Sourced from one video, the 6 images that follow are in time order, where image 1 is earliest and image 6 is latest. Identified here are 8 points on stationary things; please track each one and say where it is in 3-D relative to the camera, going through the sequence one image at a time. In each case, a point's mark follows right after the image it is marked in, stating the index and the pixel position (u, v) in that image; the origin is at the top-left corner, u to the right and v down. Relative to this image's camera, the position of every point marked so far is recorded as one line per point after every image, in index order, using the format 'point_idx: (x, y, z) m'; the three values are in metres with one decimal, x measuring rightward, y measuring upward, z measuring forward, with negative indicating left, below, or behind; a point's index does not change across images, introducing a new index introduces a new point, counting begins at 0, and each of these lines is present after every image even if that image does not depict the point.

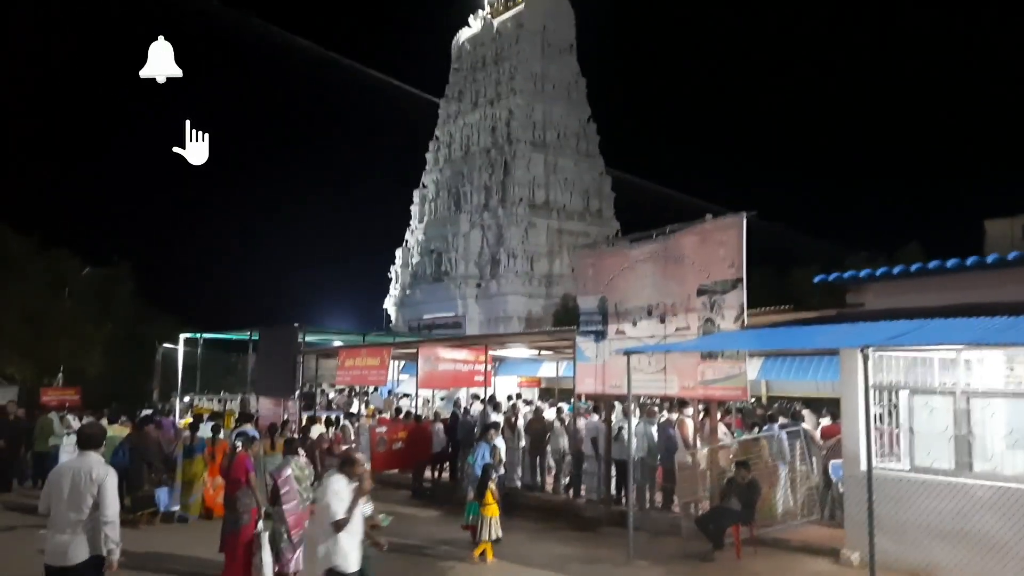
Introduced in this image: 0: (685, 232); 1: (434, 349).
0: (+2.3, +0.8, +11.6) m
1: (-1.7, -1.3, +18.3) m
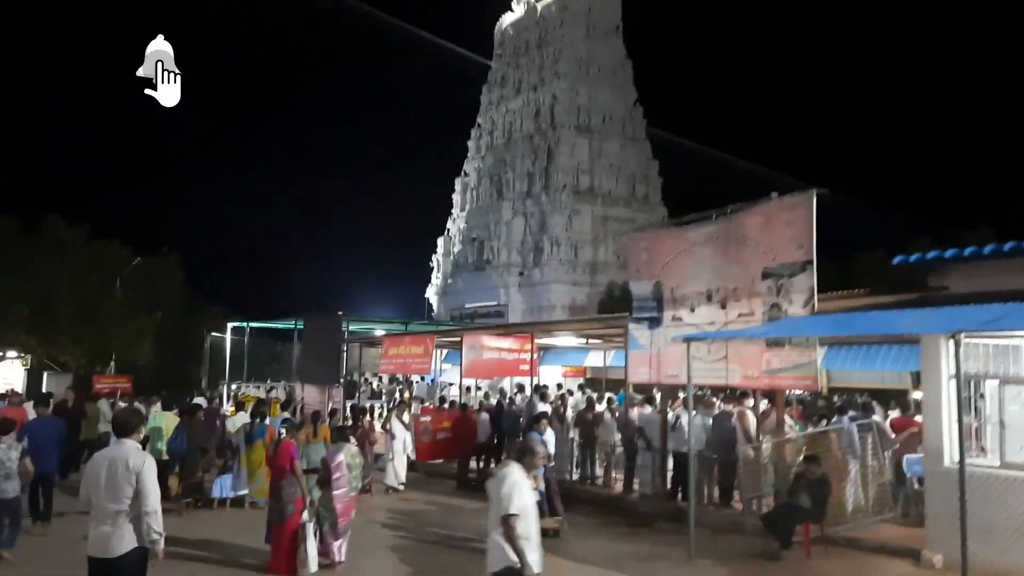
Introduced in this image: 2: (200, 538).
0: (+3.0, +1.0, +10.9) m
1: (-0.7, -1.0, +17.8) m
2: (-3.8, -3.1, +10.5) m
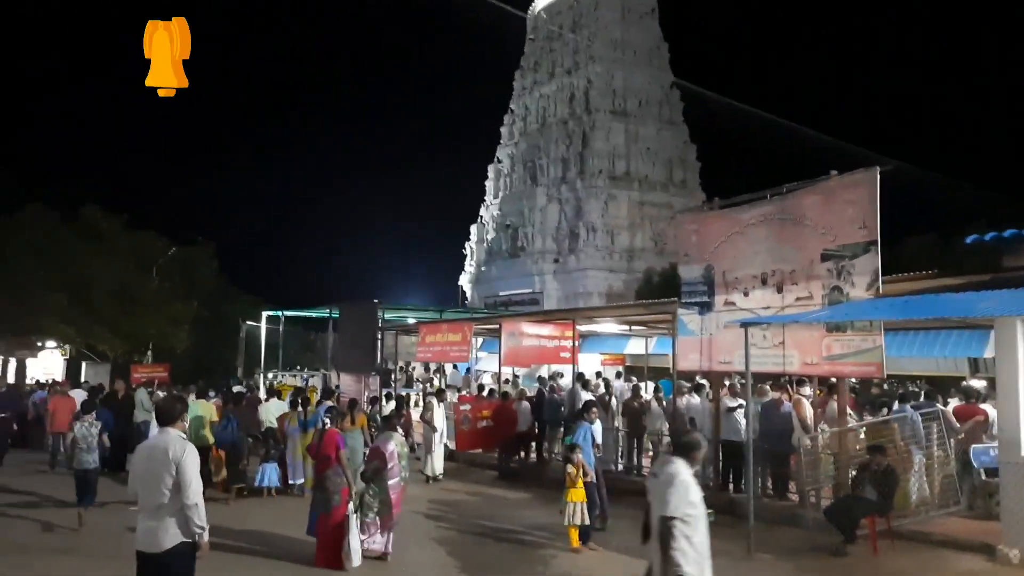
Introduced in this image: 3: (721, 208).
0: (+3.5, +1.2, +10.4) m
1: (+0.1, -0.7, +17.5) m
2: (-3.2, -2.9, +10.3) m
3: (+2.9, +1.1, +11.8) m
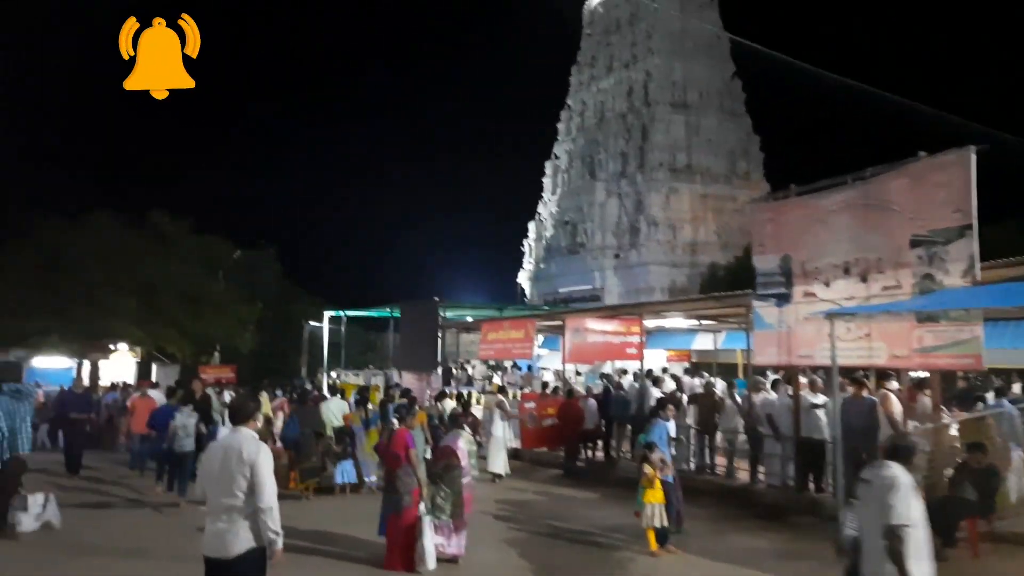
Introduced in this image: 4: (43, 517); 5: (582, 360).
0: (+4.3, +1.3, +9.8) m
1: (+1.4, -0.6, +17.1) m
2: (-2.4, -2.8, +10.2) m
3: (+3.7, +1.2, +11.3) m
4: (-5.2, -2.5, +9.6) m
5: (+1.4, -1.4, +16.9) m
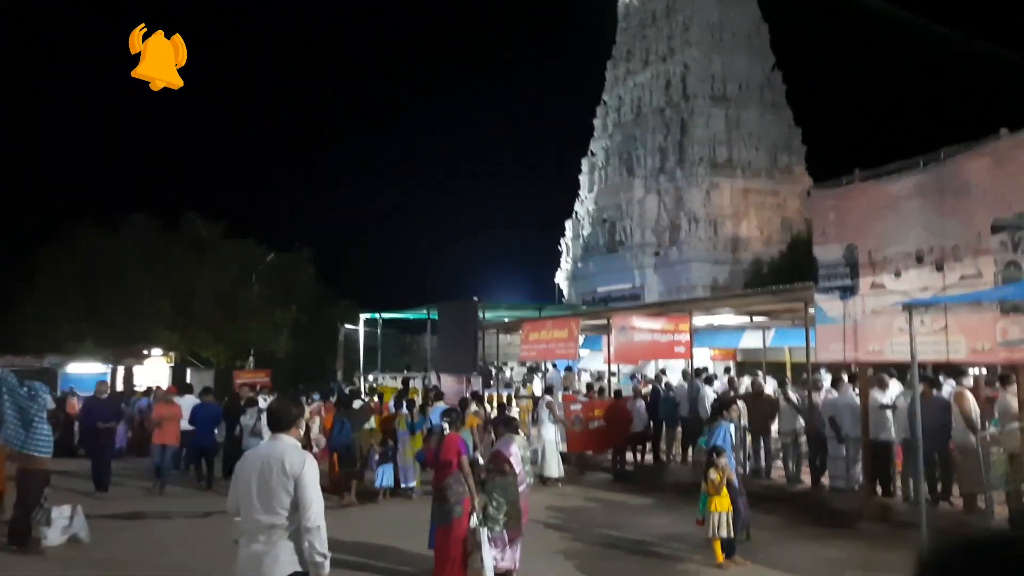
0: (+4.8, +1.4, +9.1) m
1: (+2.2, -0.6, +16.5) m
2: (-1.8, -2.8, +9.7) m
3: (+4.3, +1.3, +10.6) m
4: (-4.7, -2.6, +9.2) m
5: (+2.2, -1.4, +16.3) m
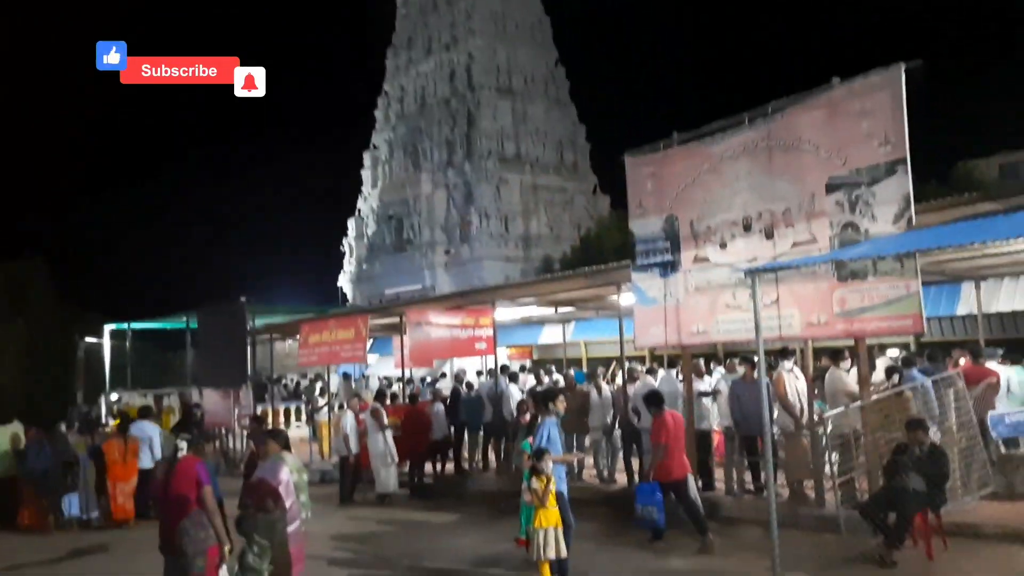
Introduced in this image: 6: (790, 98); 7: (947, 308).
0: (+2.8, +1.7, +8.3) m
1: (-1.5, -0.4, +14.8) m
2: (-3.7, -2.7, +7.2) m
3: (+1.9, +1.6, +9.6) m
4: (-6.4, -2.5, +6.0) m
5: (-1.5, -1.2, +14.6) m
6: (+2.7, +1.8, +8.5) m
7: (+5.8, -0.3, +12.3) m
